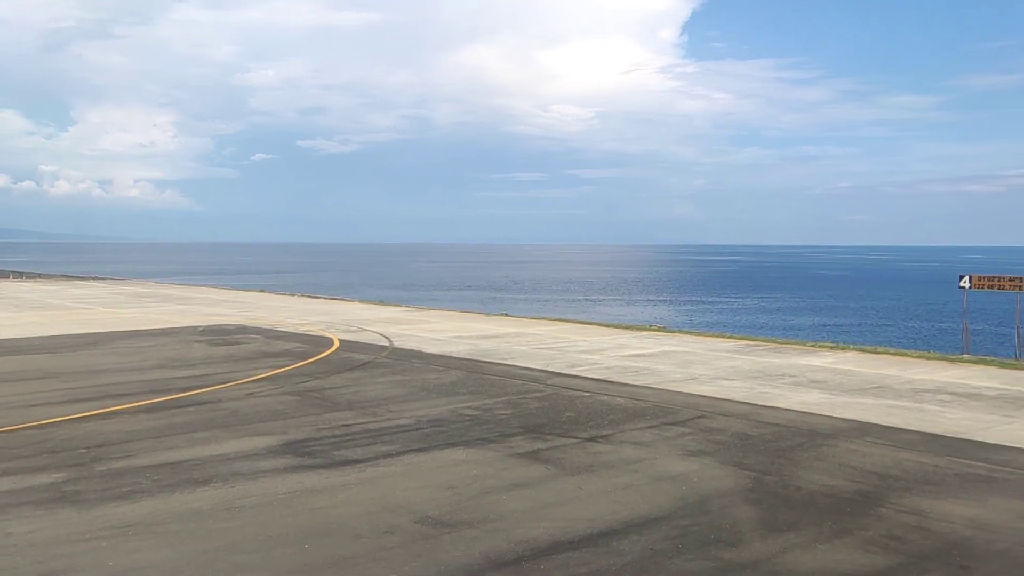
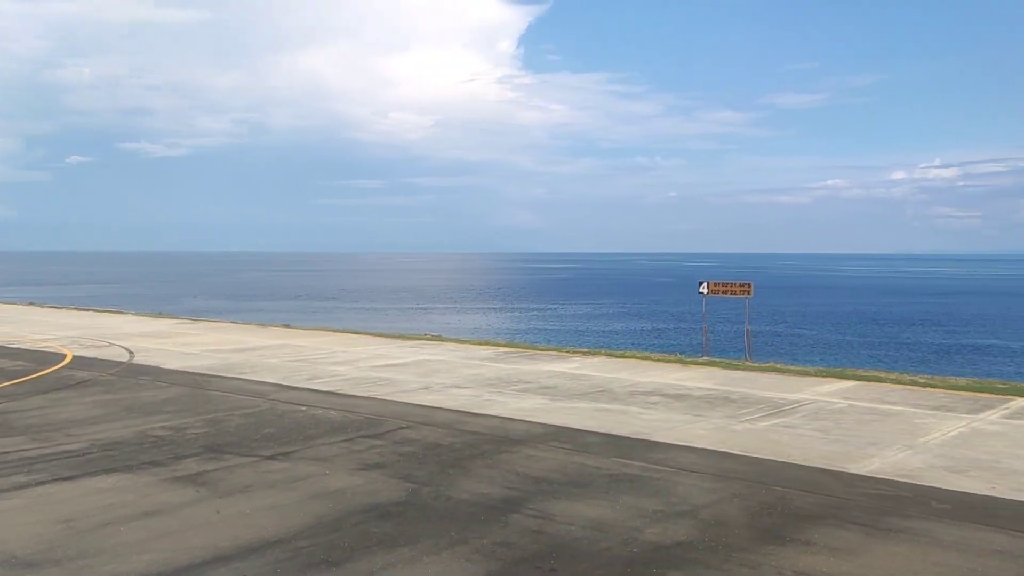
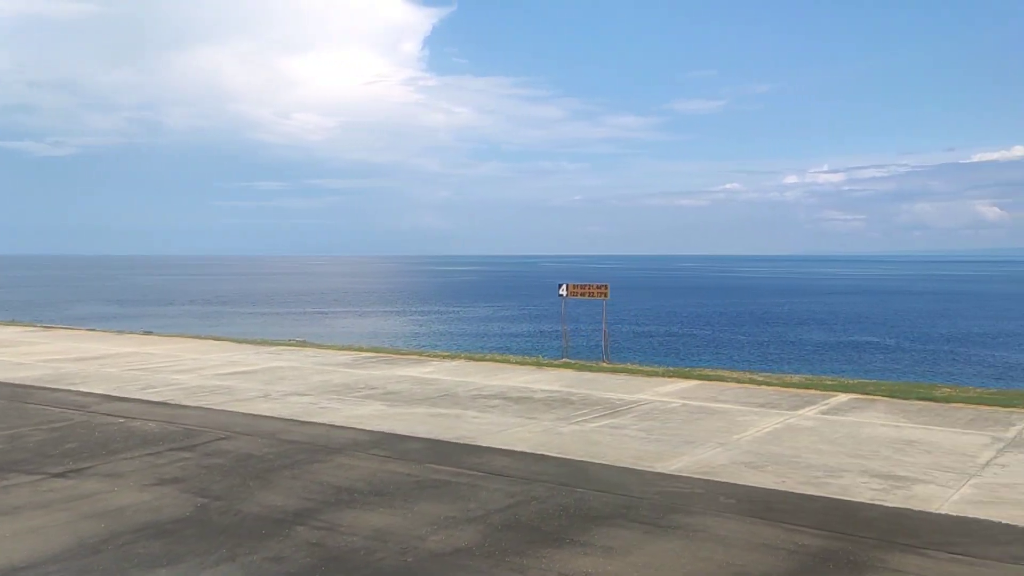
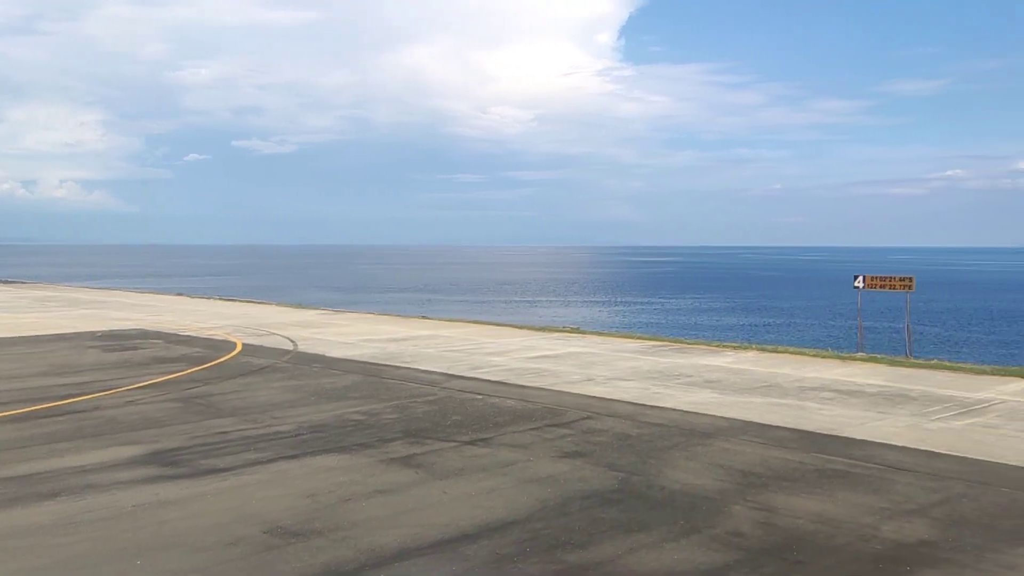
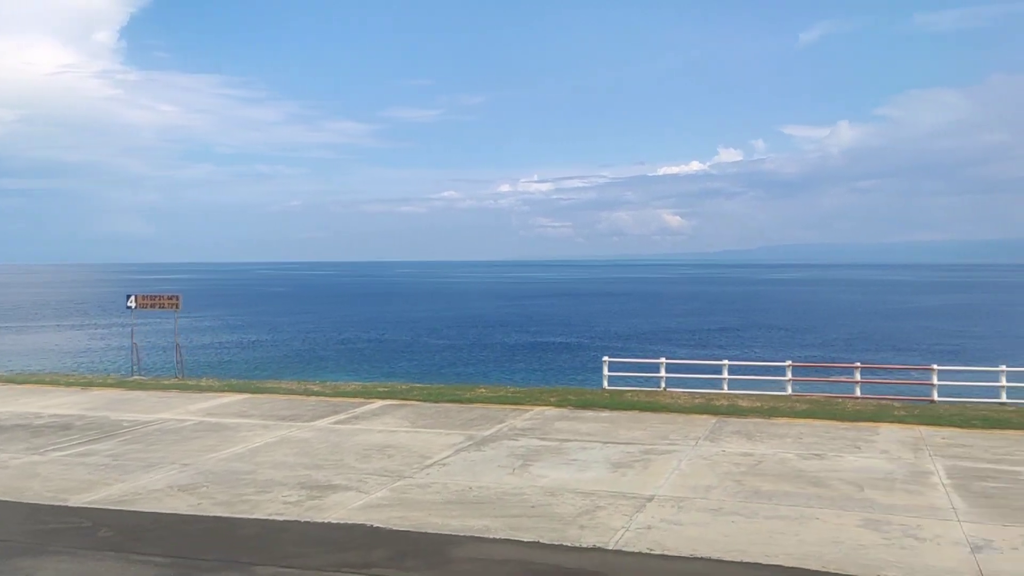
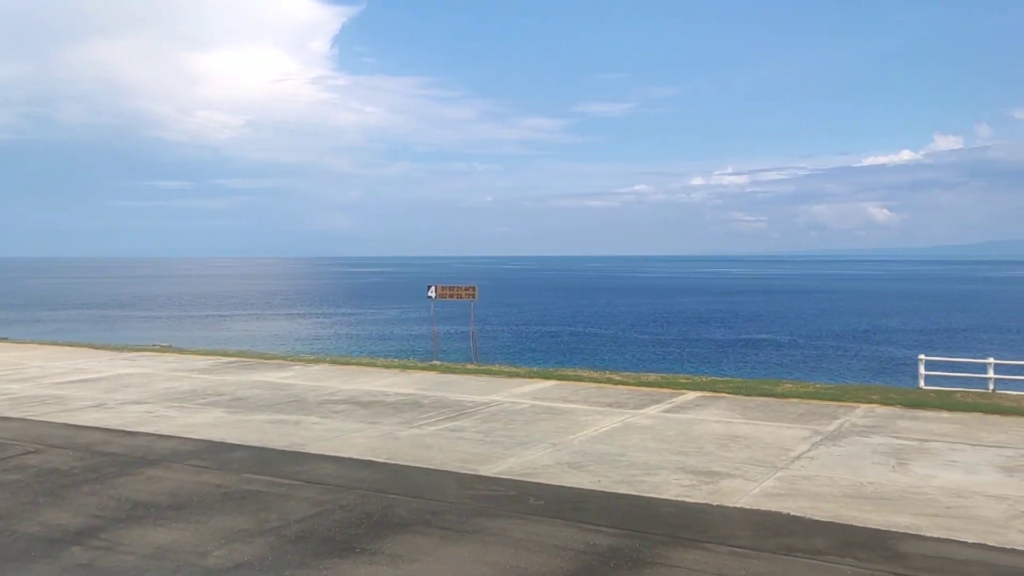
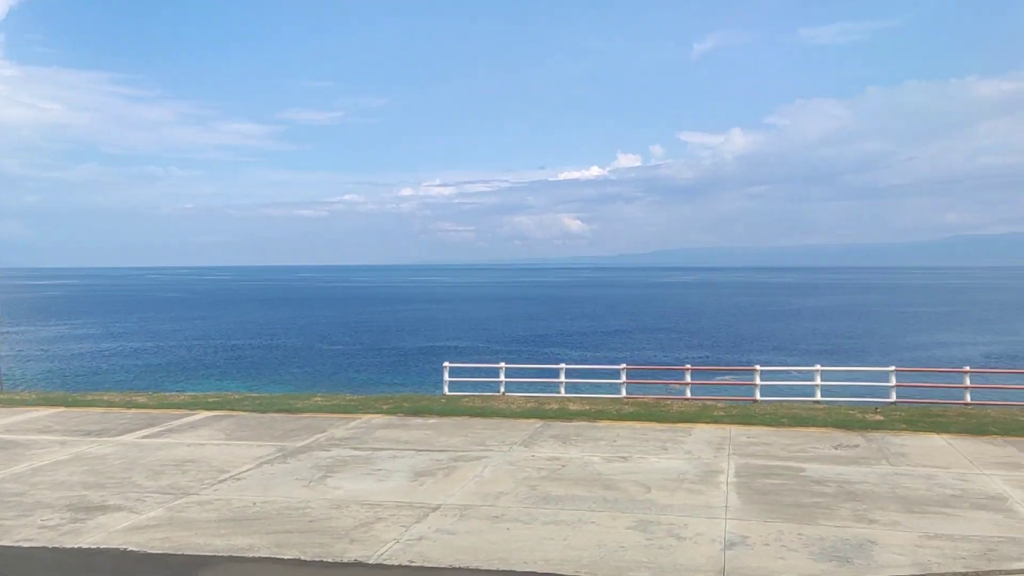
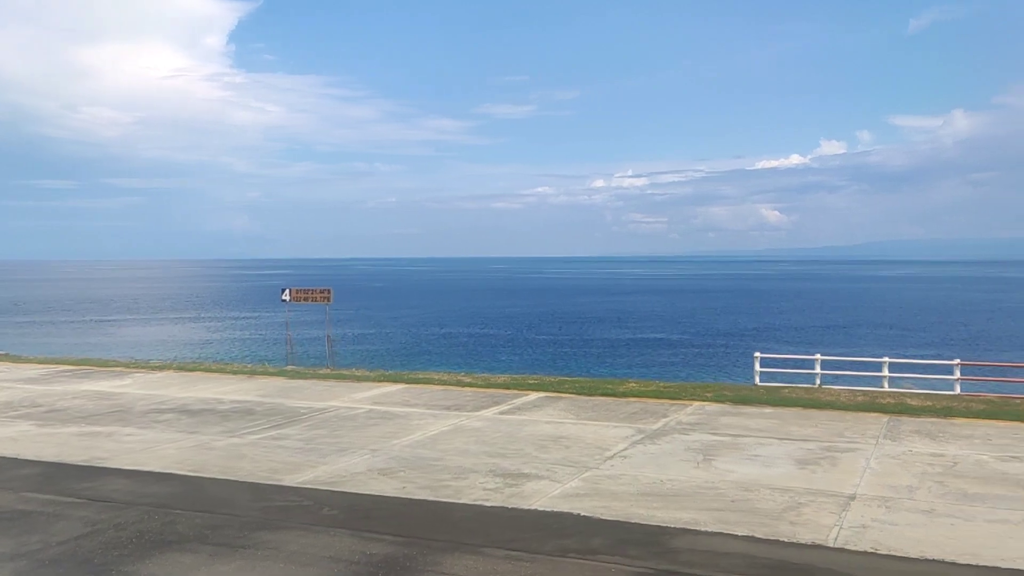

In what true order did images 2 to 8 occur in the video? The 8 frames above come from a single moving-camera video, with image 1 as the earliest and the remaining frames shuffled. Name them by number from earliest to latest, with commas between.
4, 2, 3, 6, 8, 5, 7
